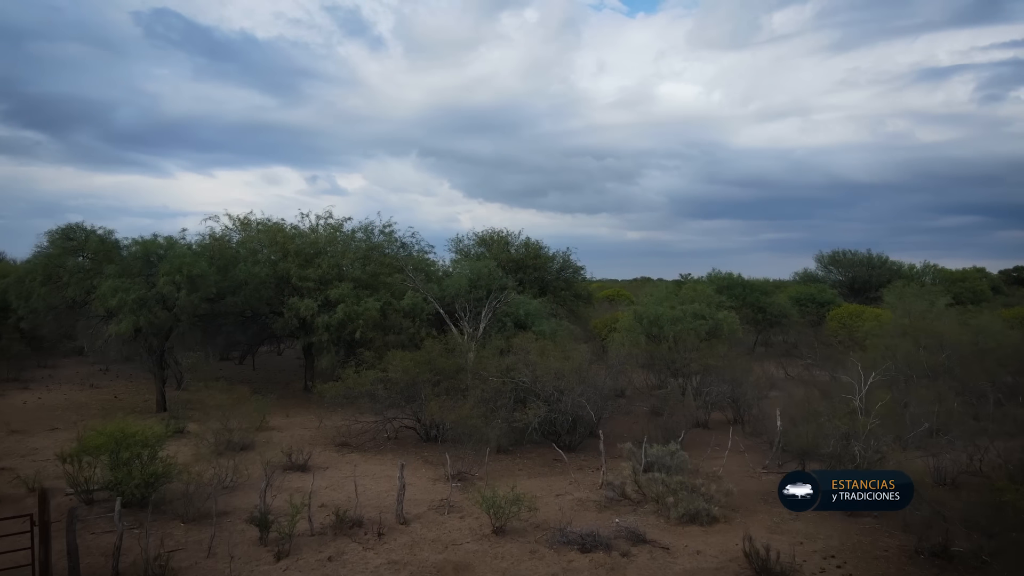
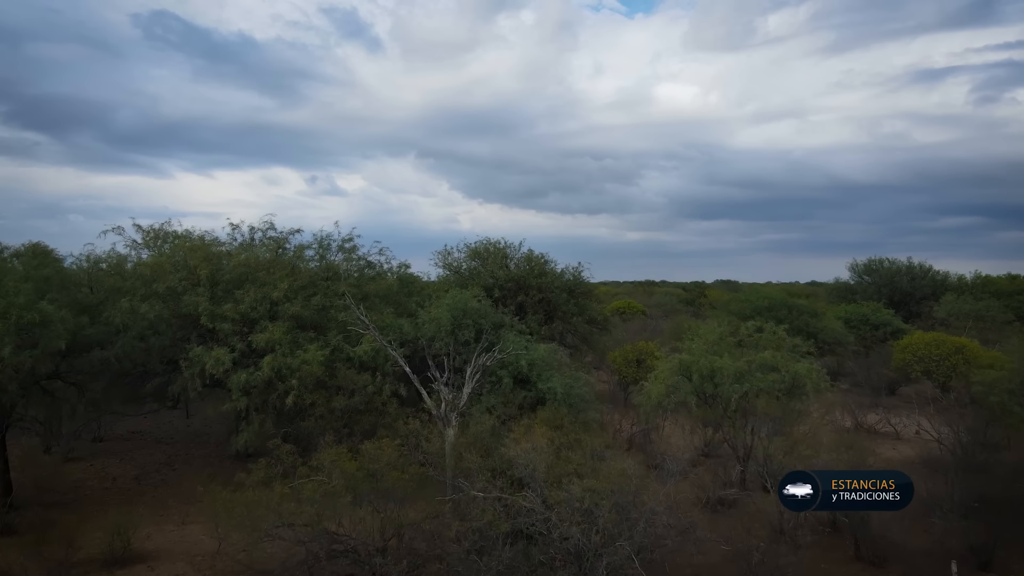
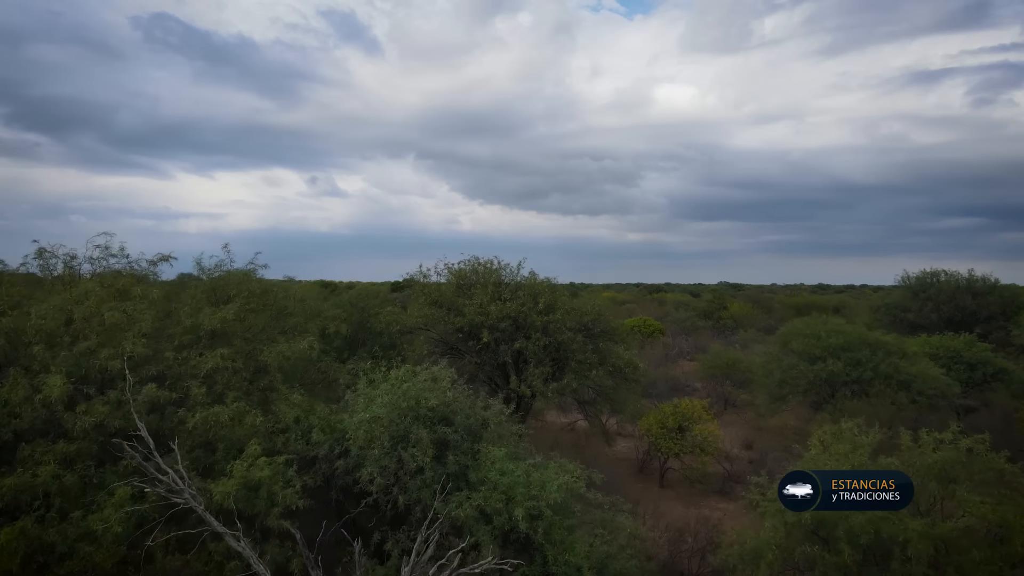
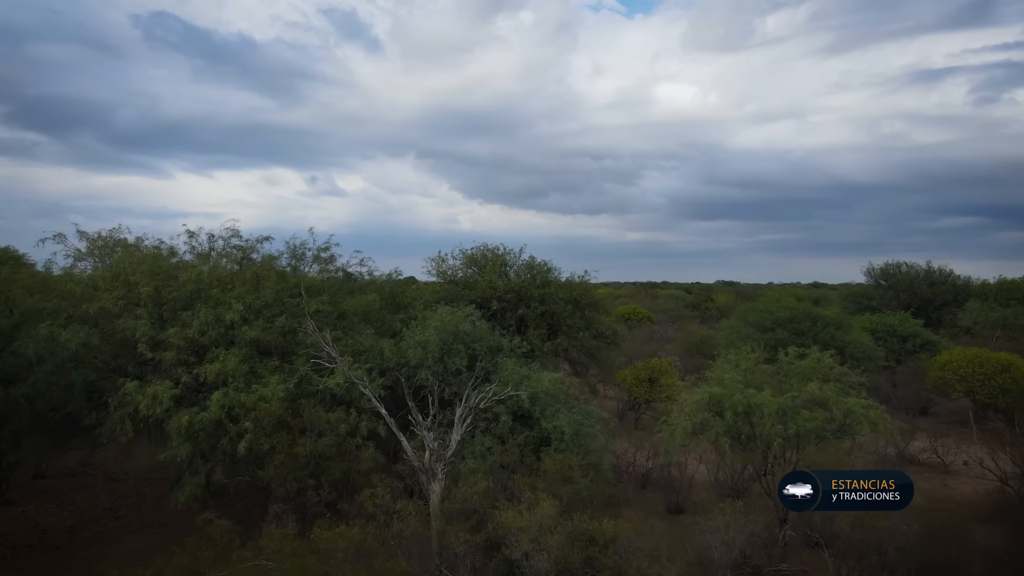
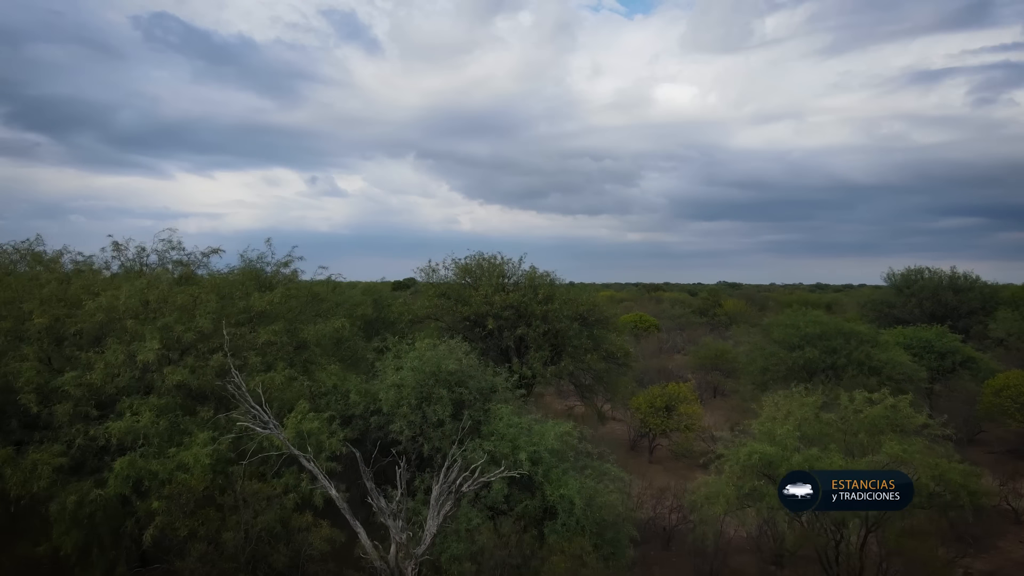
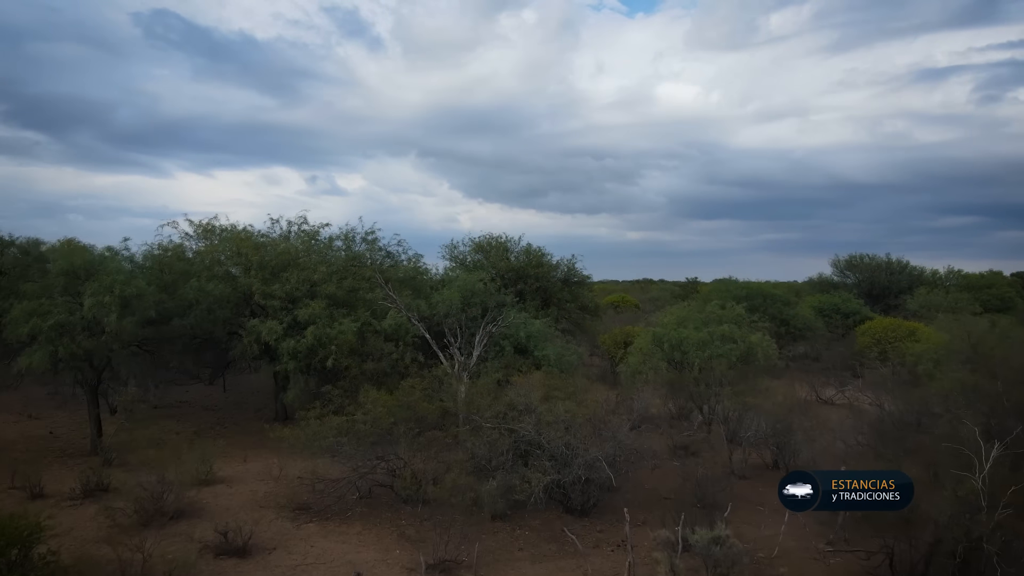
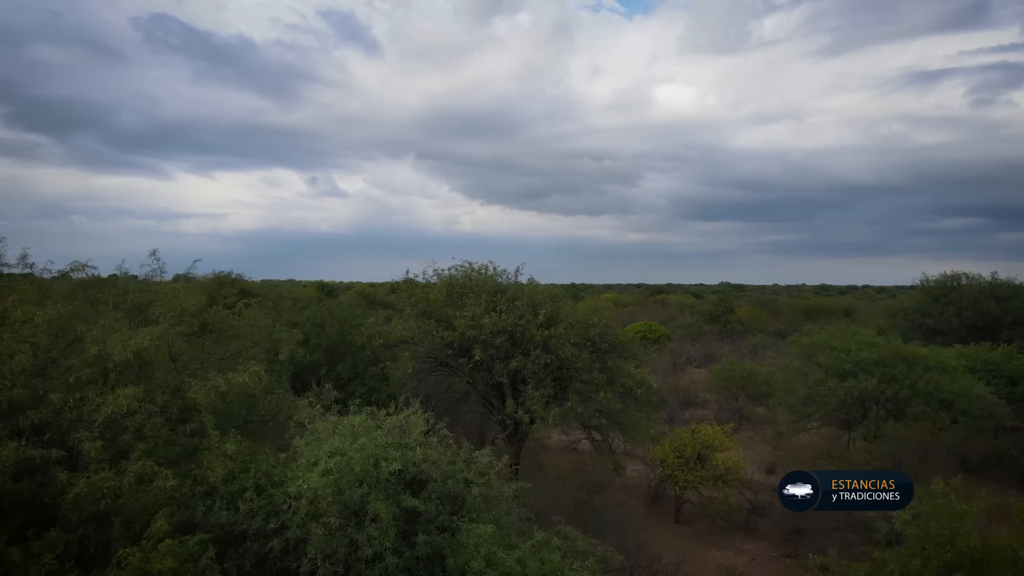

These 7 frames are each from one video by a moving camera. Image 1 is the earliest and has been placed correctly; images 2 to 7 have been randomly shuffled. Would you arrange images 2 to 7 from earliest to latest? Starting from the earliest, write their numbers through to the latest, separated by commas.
6, 2, 4, 5, 3, 7
